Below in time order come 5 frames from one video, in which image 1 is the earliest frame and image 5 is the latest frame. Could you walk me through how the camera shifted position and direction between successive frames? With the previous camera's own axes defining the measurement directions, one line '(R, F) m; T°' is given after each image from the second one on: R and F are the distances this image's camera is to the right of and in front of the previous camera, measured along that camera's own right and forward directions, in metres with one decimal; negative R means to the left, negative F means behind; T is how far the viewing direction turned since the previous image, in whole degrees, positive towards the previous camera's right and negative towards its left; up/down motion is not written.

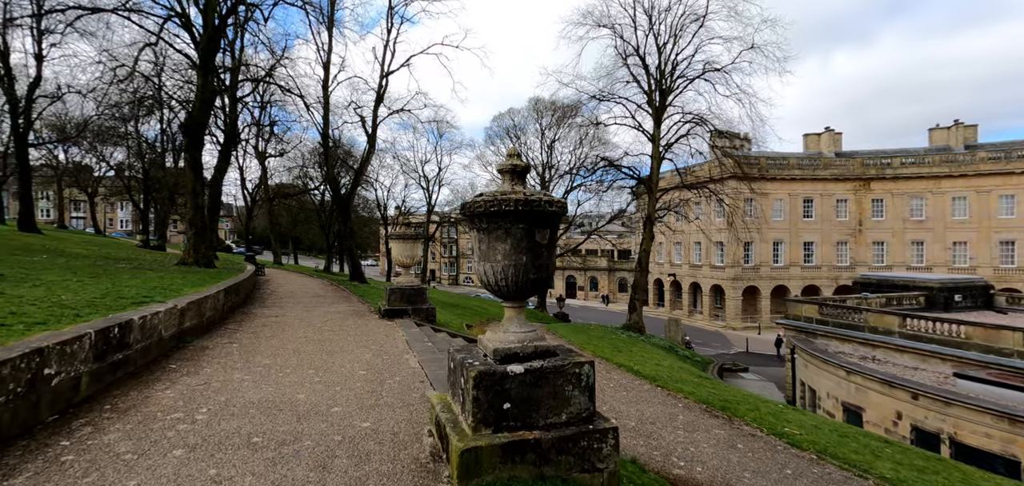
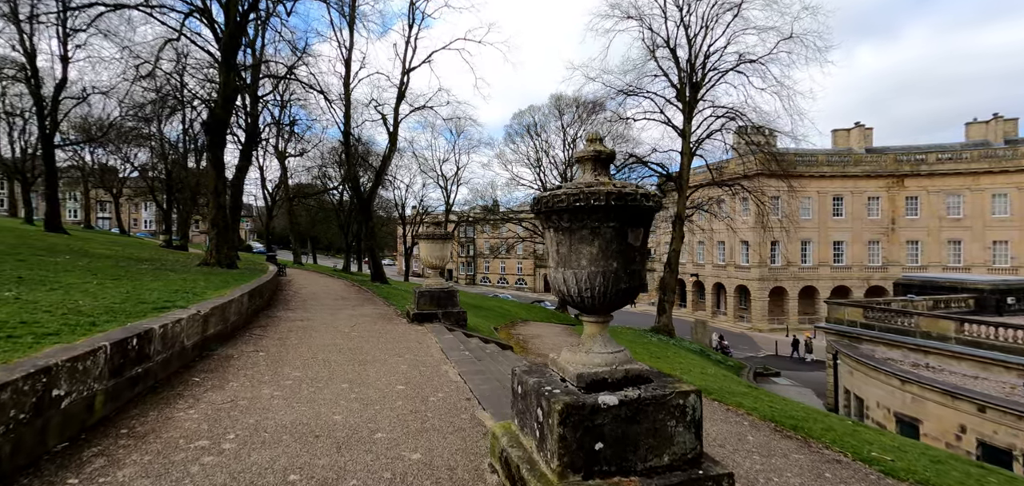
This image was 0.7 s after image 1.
(-0.4, +0.5) m; -2°
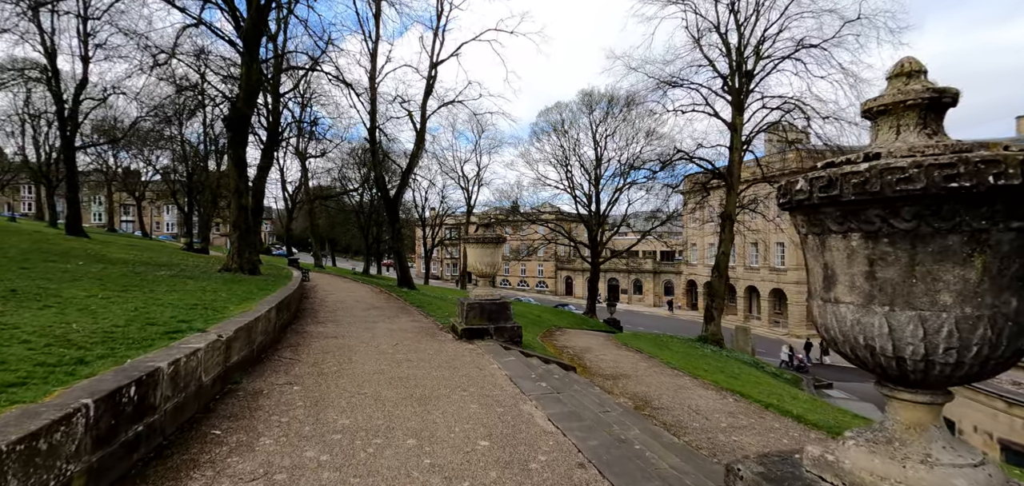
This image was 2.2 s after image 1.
(-0.8, +1.1) m; -2°
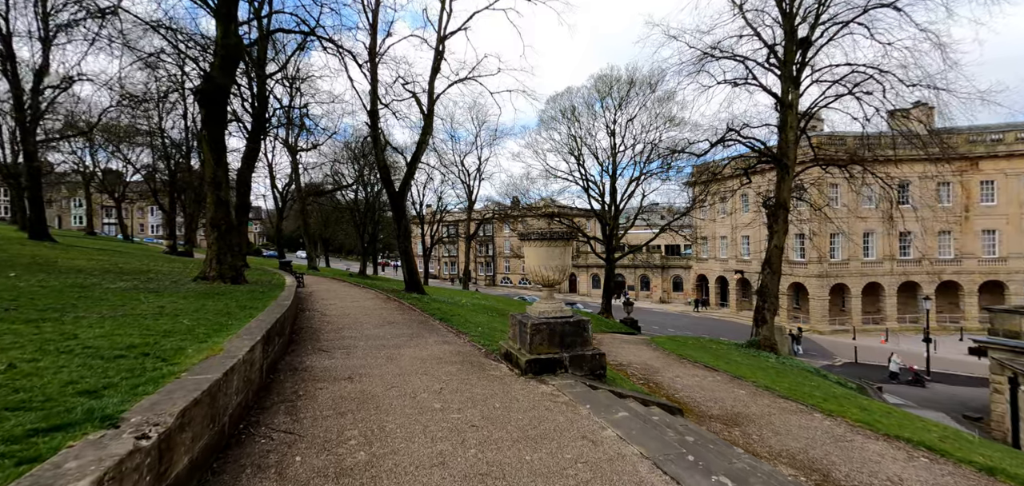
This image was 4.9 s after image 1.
(-1.0, +2.1) m; +1°
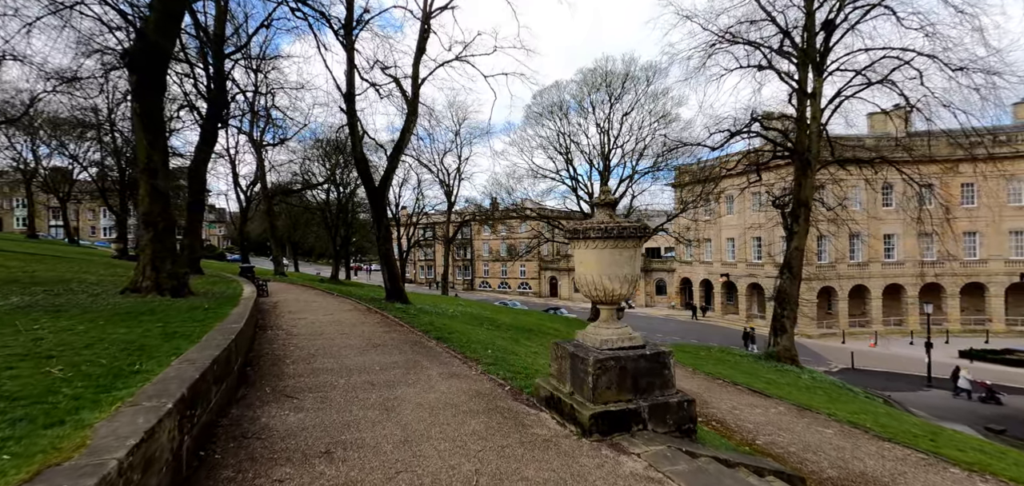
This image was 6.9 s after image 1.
(-0.7, +1.7) m; +3°
